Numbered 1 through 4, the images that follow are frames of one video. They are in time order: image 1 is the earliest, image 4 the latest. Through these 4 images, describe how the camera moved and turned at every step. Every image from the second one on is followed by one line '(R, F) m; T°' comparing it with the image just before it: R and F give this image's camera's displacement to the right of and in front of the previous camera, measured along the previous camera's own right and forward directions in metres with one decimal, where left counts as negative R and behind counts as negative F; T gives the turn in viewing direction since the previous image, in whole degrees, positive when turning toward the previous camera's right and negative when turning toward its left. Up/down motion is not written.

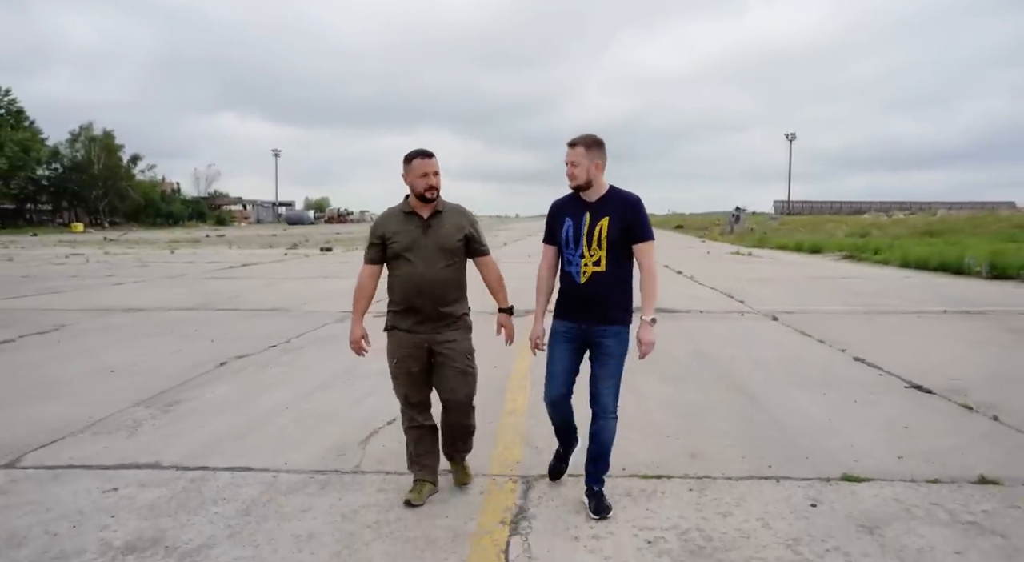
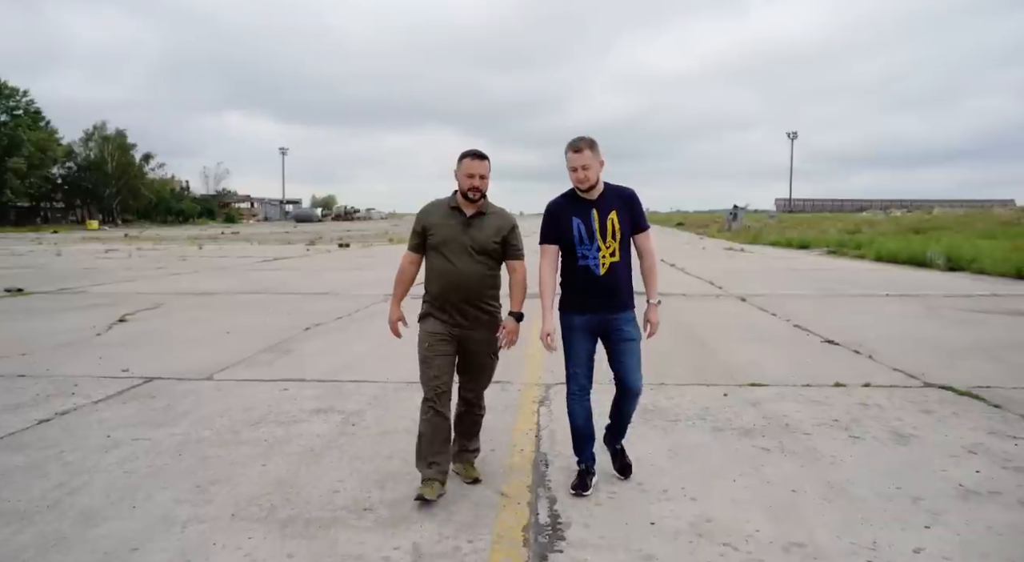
(-0.2, -1.9) m; 0°
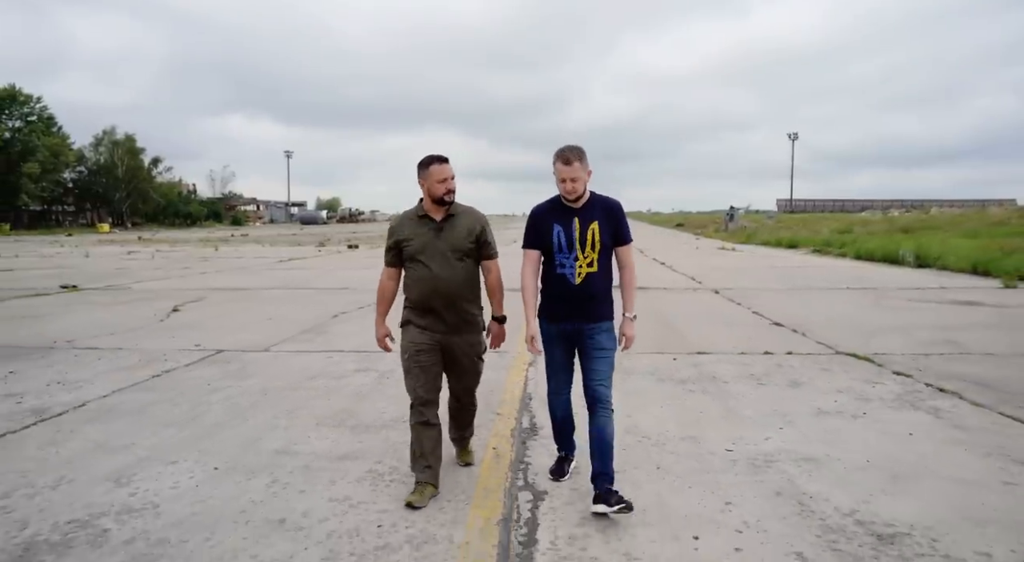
(+0.1, -1.4) m; 0°
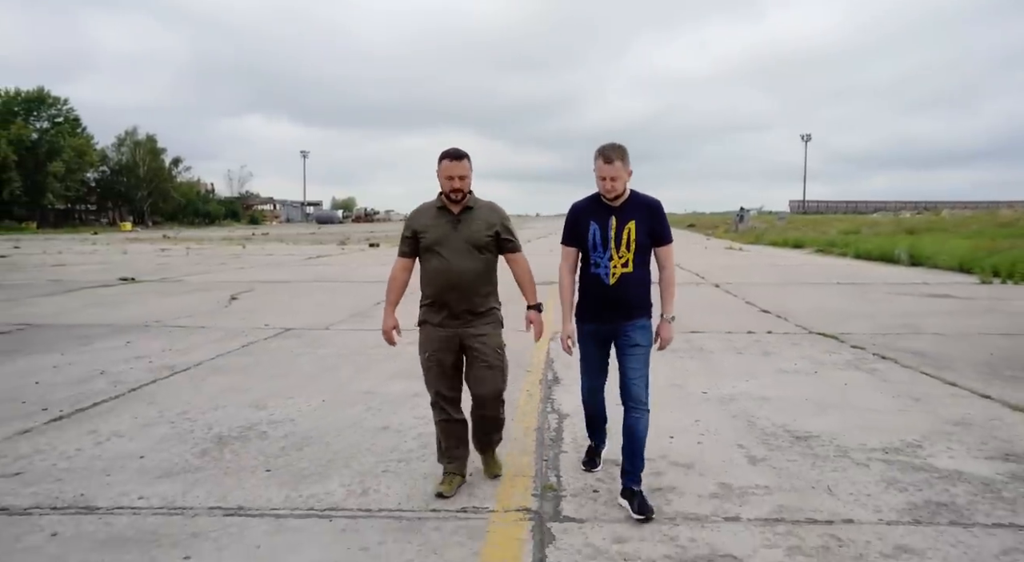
(-0.1, -1.2) m; -1°
